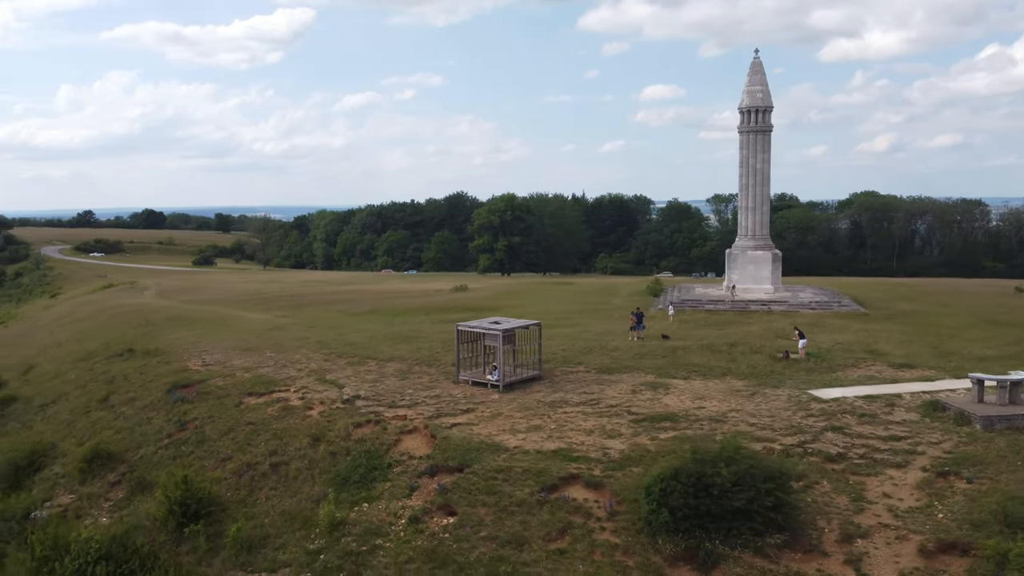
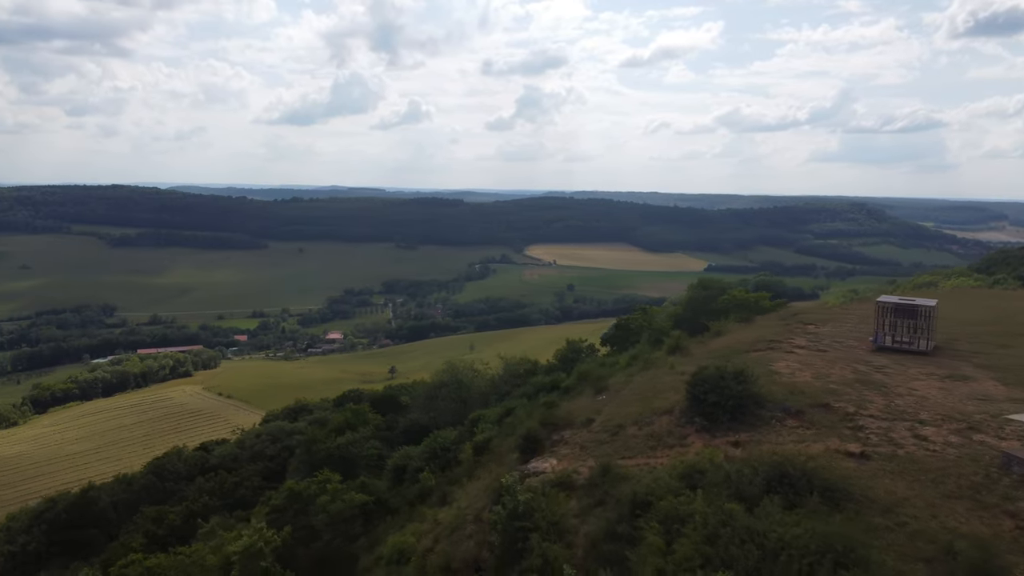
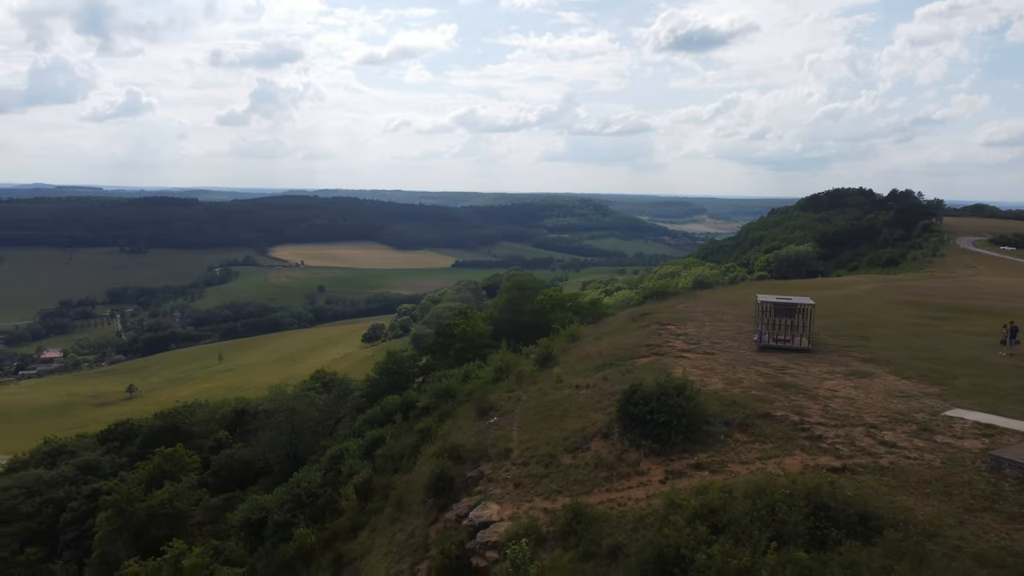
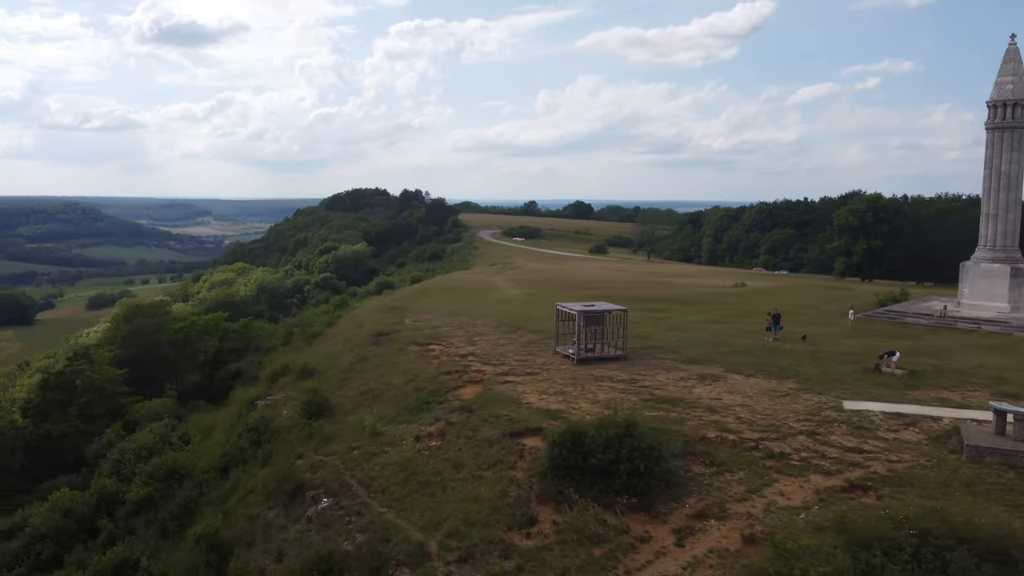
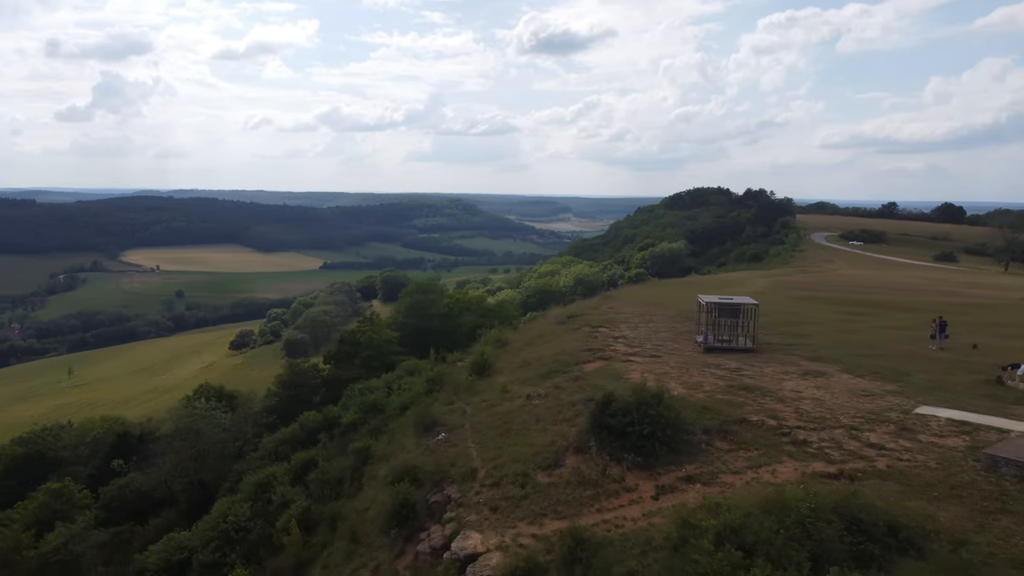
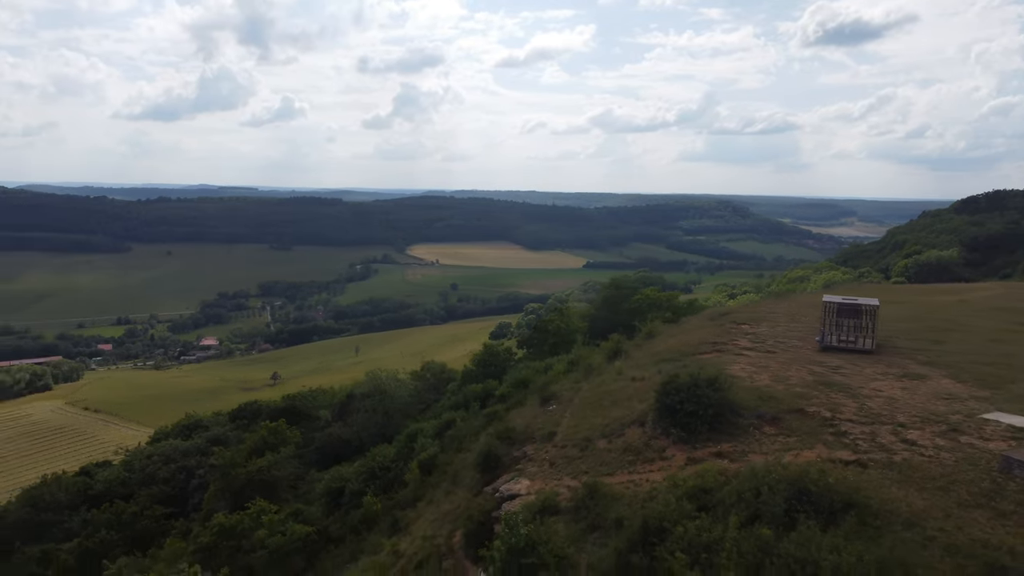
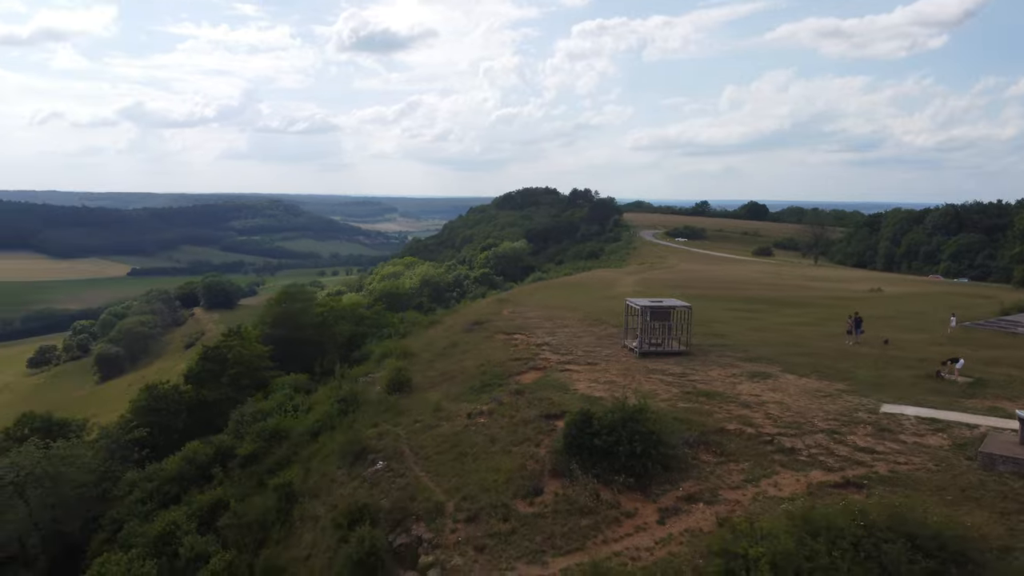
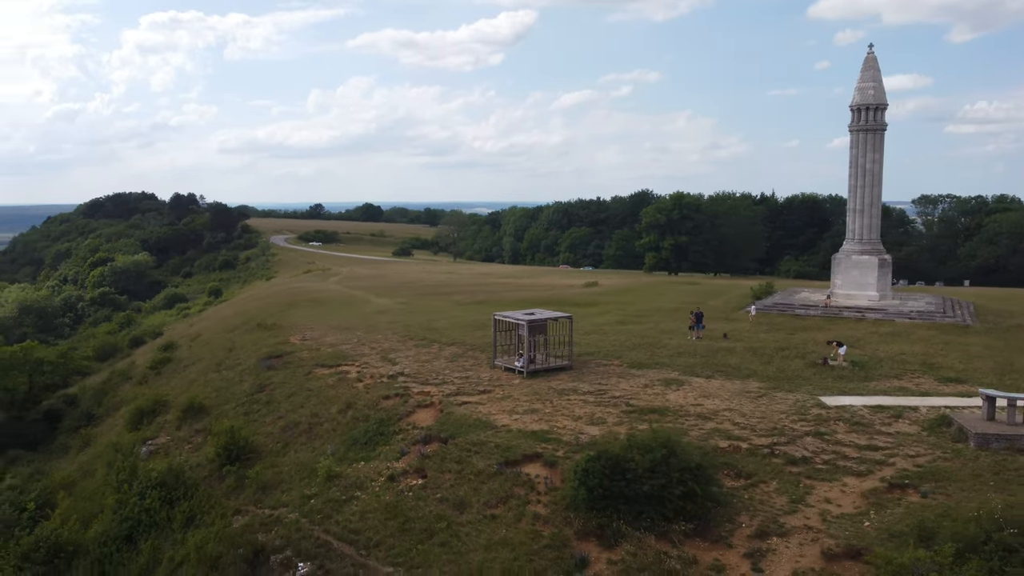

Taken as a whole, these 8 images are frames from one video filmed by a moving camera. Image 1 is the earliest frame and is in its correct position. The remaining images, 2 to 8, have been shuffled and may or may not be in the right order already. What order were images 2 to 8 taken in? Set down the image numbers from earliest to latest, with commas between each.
8, 4, 7, 5, 3, 6, 2
